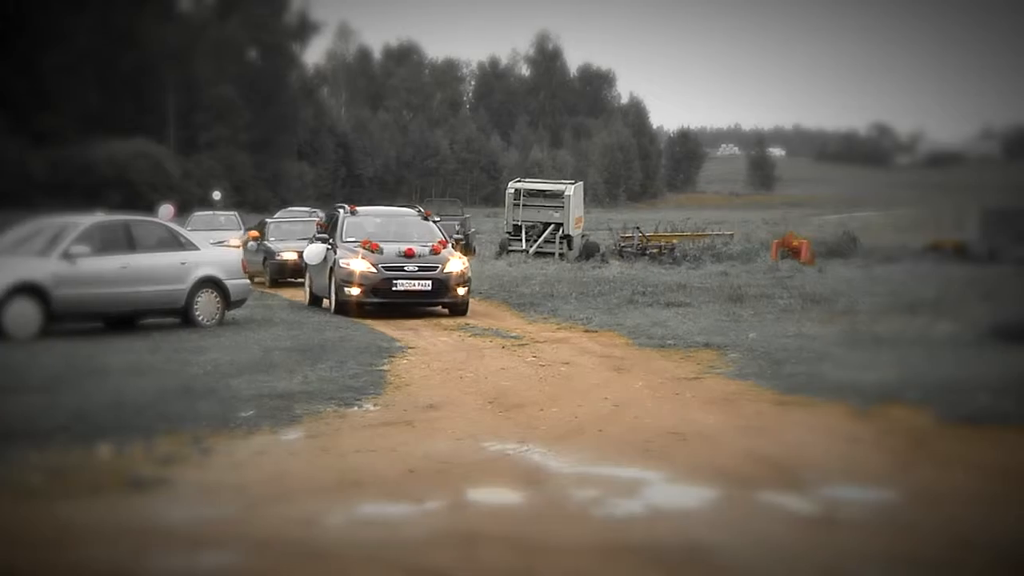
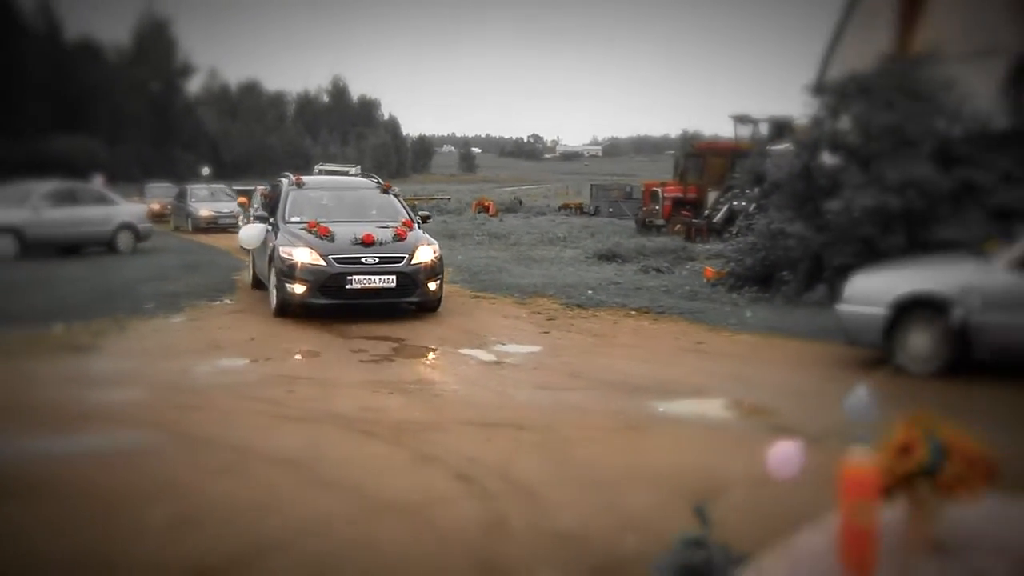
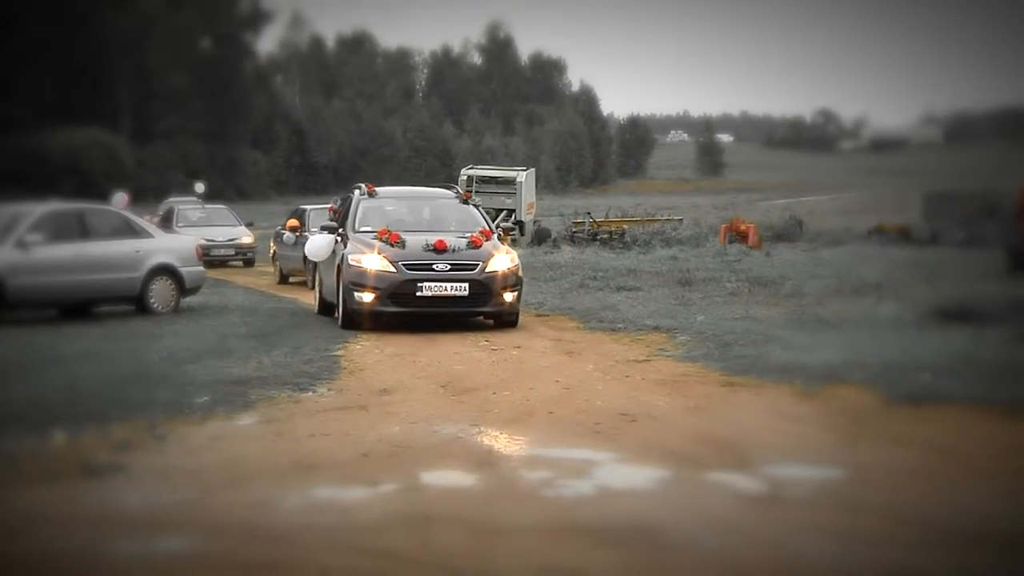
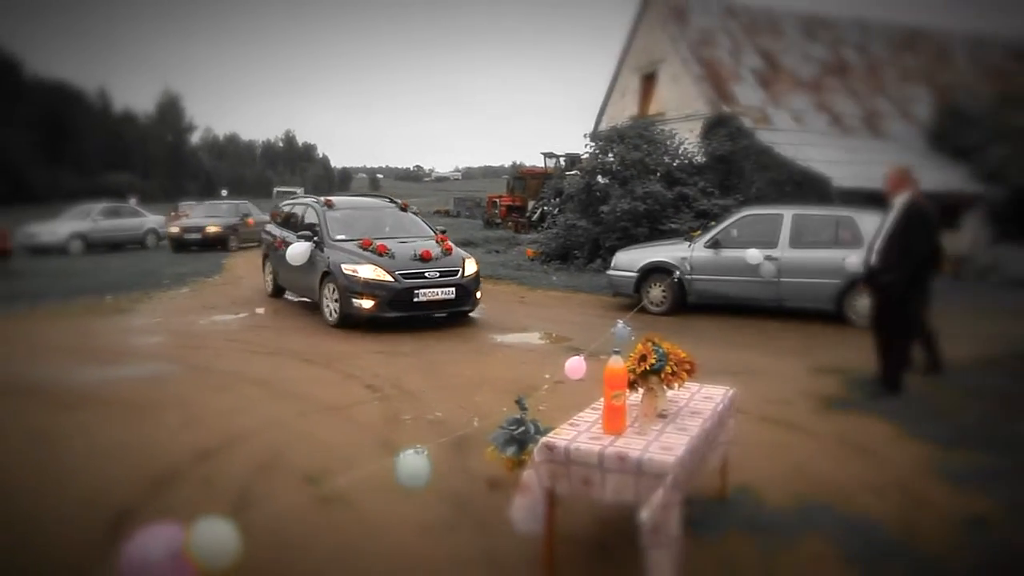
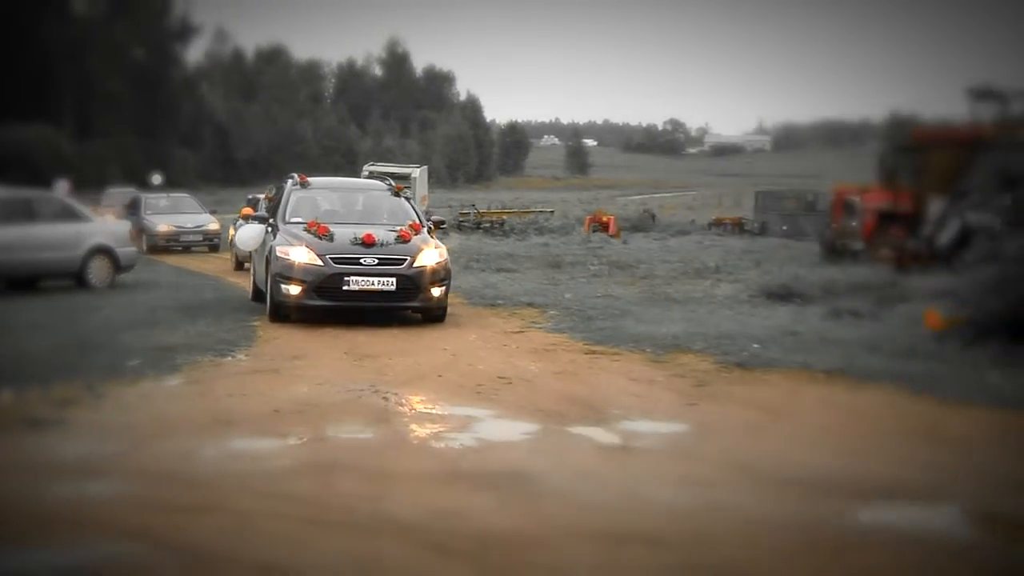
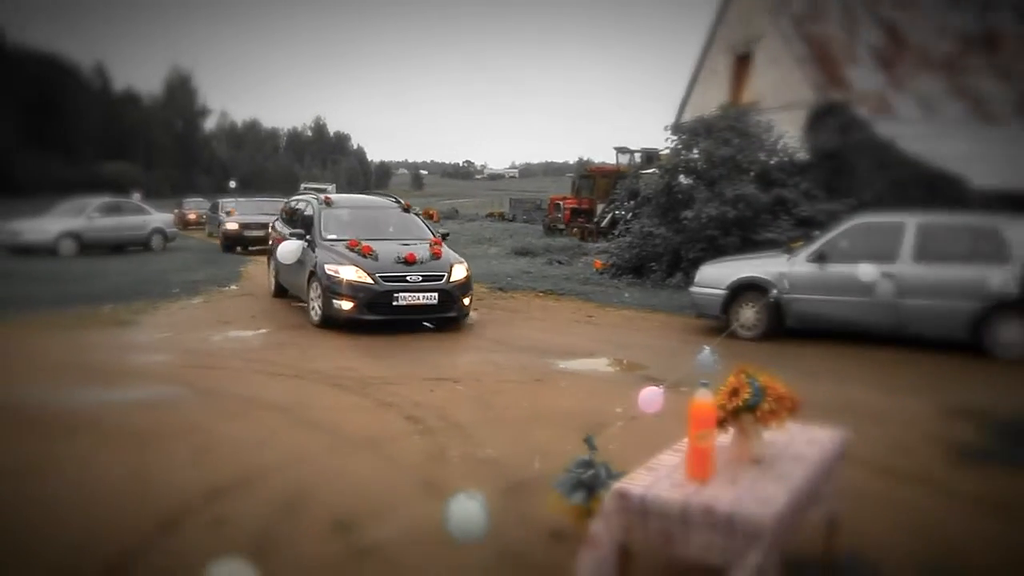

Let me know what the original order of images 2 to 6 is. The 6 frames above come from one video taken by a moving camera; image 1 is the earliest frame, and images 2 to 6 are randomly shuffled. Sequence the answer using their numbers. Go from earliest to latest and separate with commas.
3, 5, 2, 6, 4
